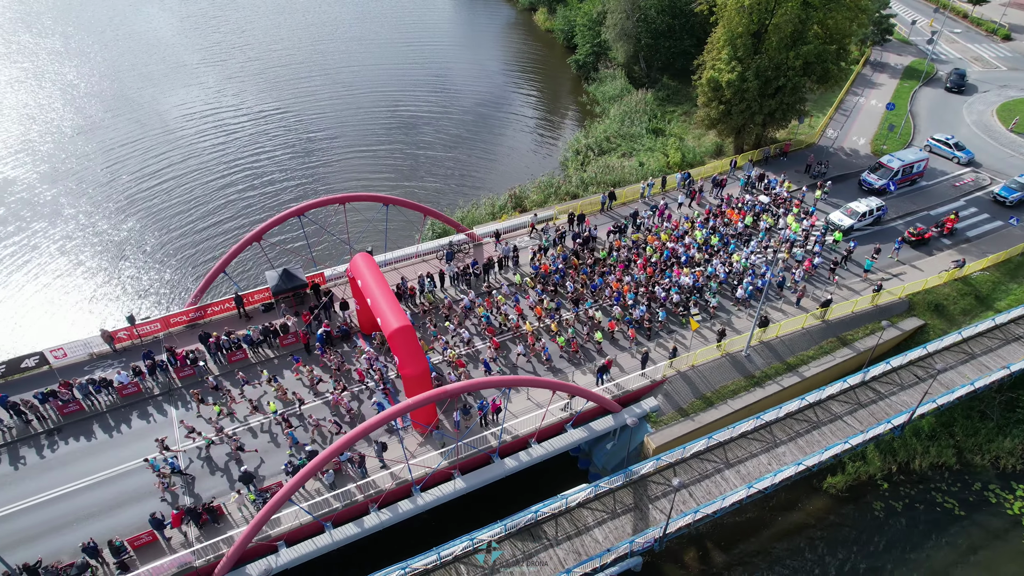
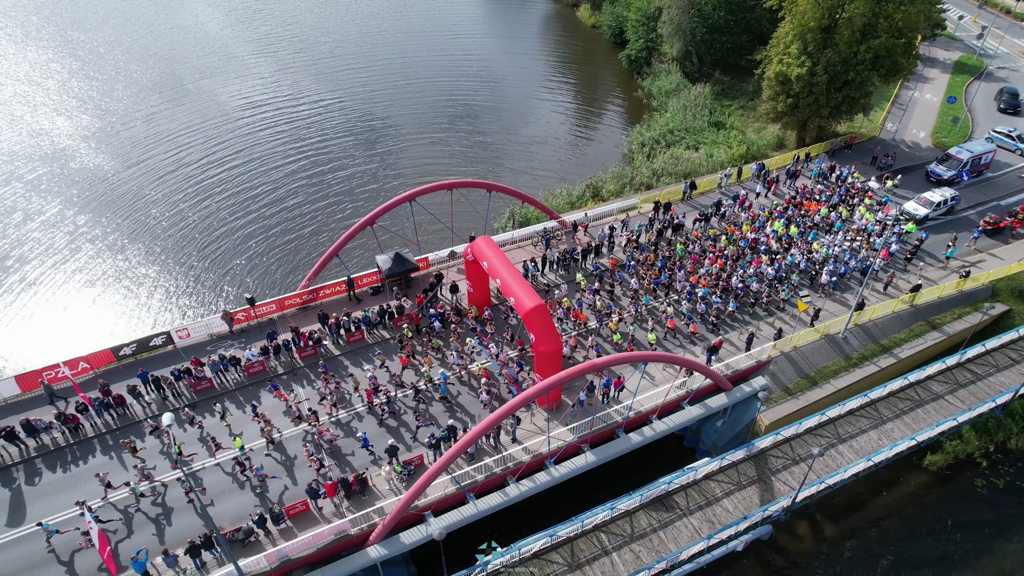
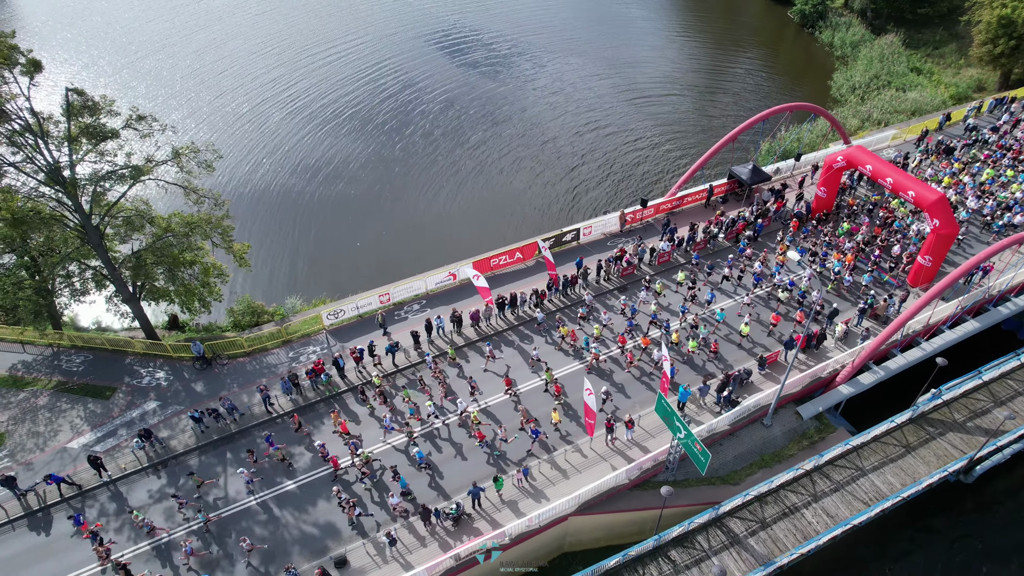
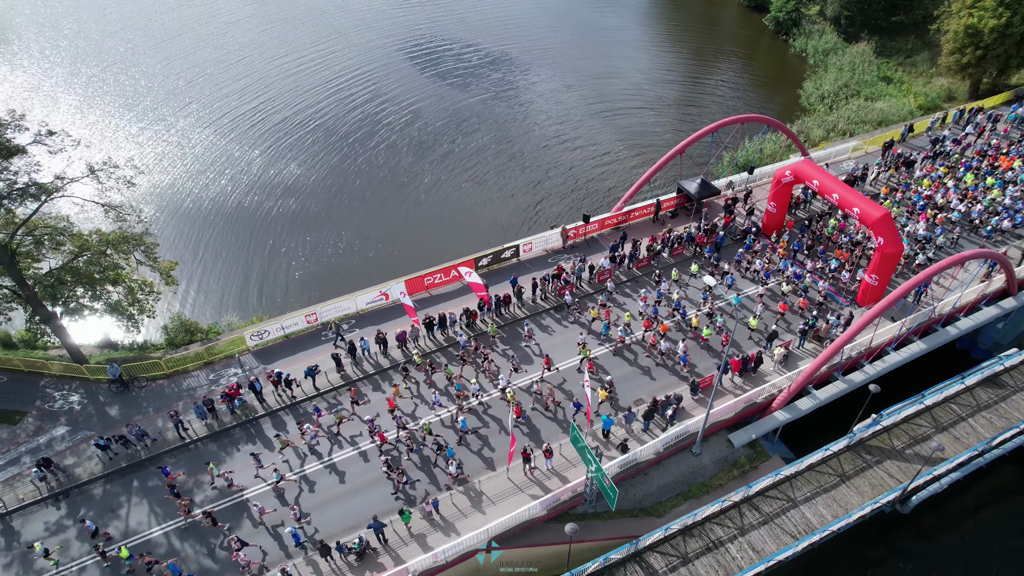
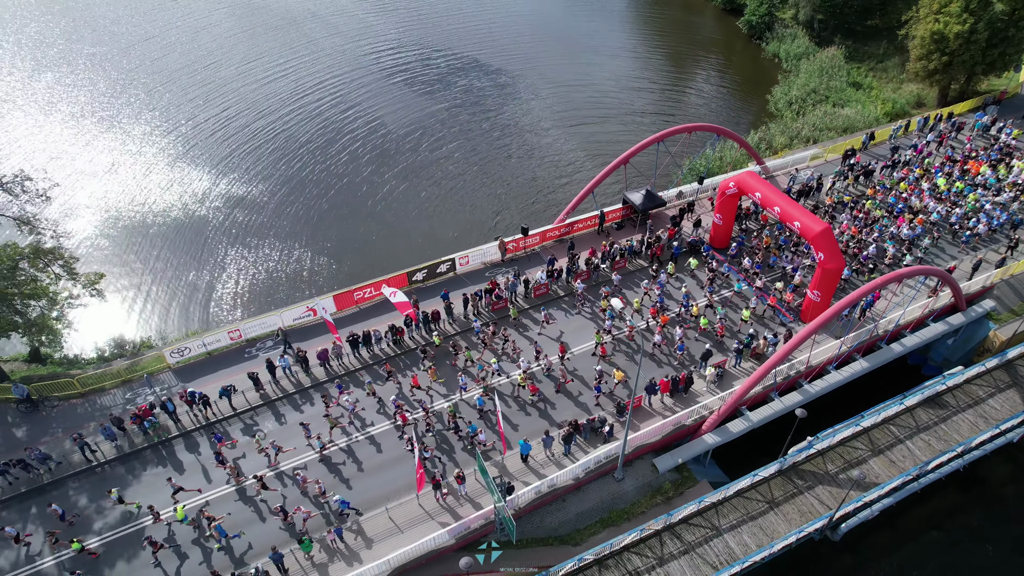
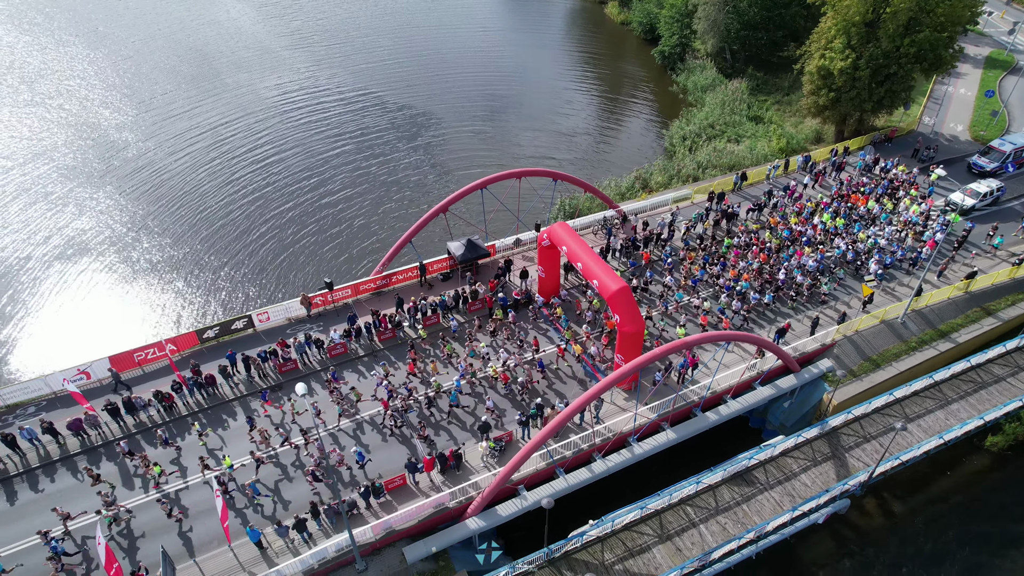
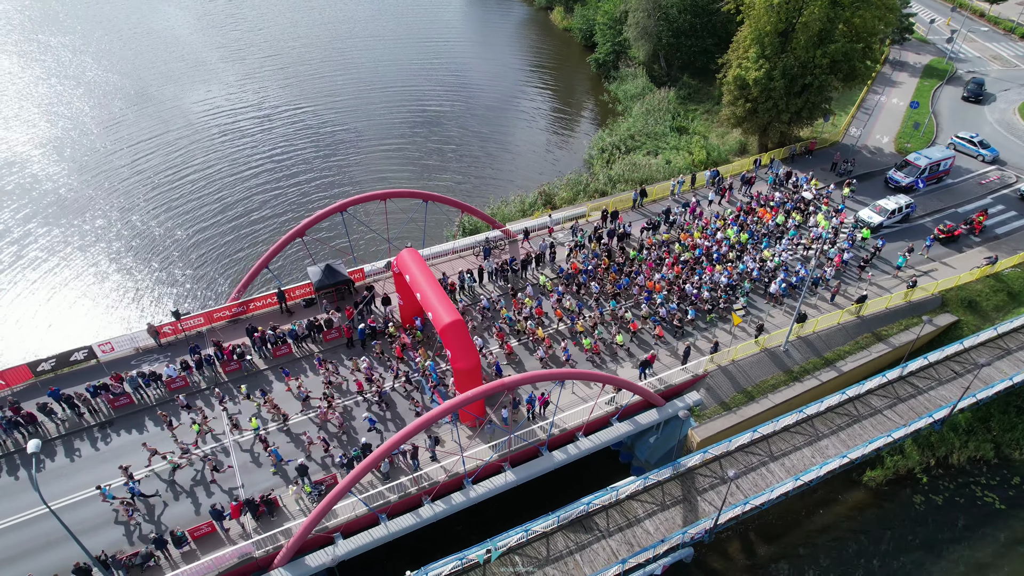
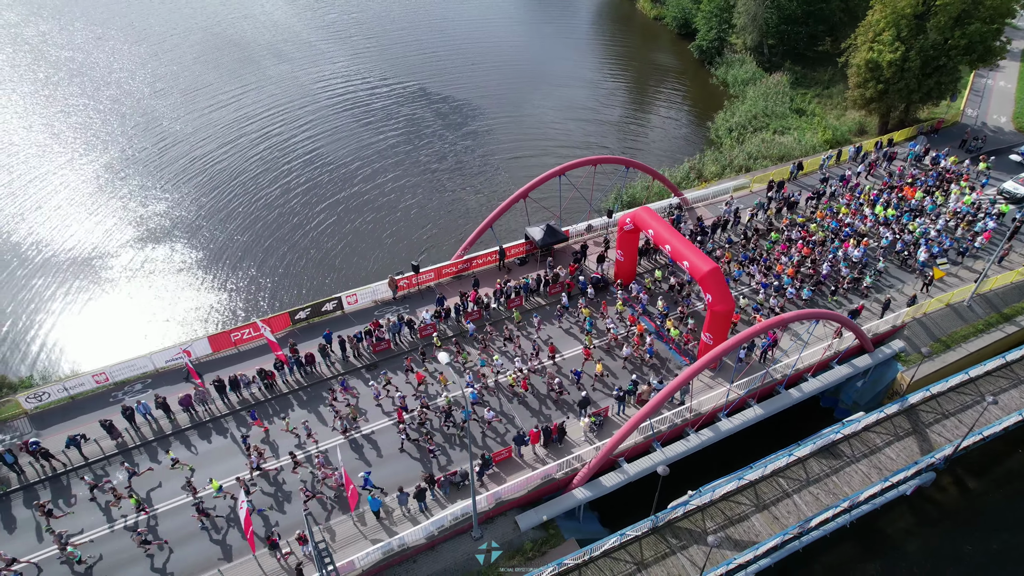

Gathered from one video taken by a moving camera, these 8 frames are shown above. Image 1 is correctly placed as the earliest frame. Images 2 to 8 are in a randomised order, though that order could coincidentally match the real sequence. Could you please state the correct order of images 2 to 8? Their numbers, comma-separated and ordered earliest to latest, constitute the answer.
7, 2, 6, 8, 5, 4, 3
